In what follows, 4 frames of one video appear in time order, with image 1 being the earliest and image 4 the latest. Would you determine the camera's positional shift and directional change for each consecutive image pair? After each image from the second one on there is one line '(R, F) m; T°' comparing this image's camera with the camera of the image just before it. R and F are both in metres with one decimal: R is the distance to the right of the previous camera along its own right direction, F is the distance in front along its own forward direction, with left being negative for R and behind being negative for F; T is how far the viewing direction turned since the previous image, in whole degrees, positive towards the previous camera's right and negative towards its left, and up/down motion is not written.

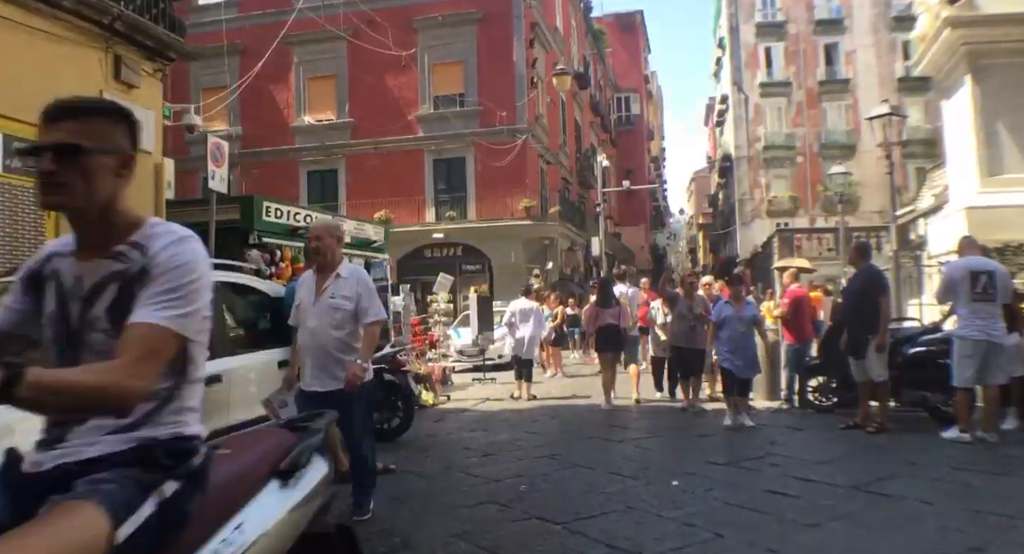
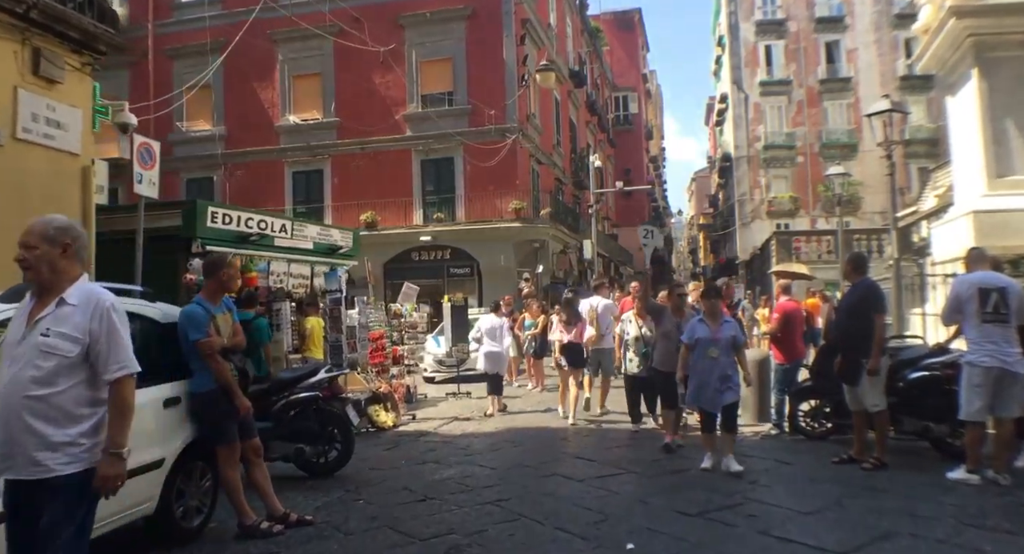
(+0.4, +0.7) m; 0°
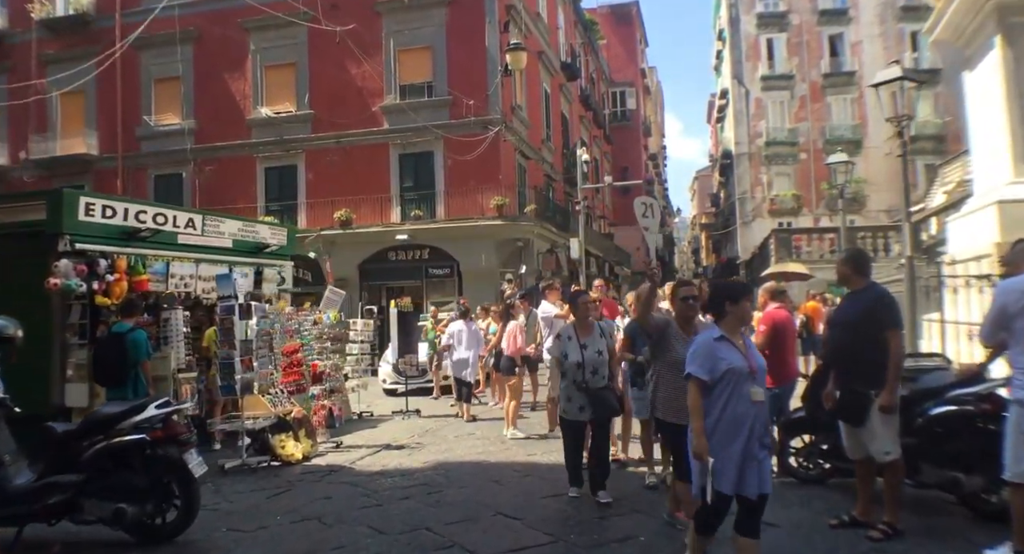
(+0.7, +1.4) m; 0°
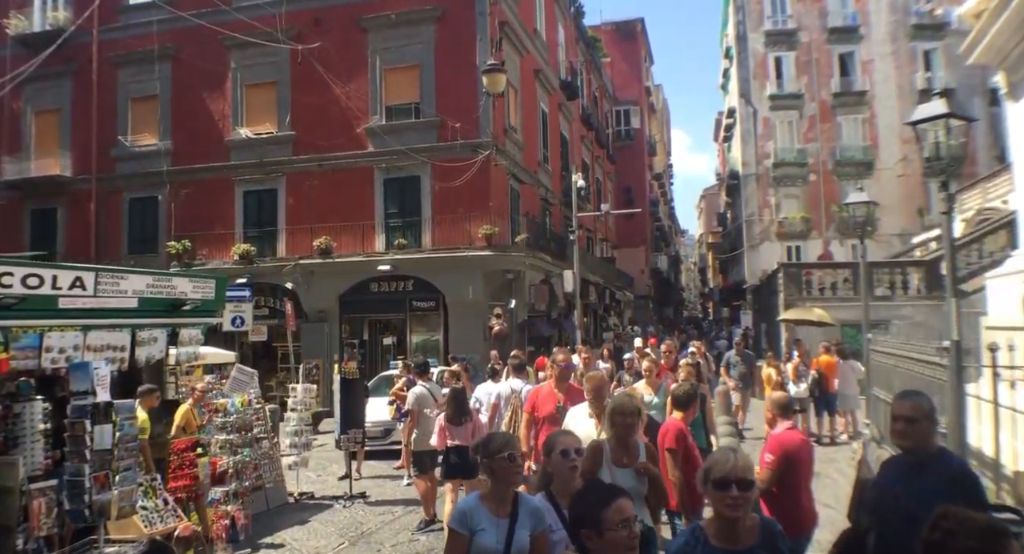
(+0.5, +1.5) m; -1°
